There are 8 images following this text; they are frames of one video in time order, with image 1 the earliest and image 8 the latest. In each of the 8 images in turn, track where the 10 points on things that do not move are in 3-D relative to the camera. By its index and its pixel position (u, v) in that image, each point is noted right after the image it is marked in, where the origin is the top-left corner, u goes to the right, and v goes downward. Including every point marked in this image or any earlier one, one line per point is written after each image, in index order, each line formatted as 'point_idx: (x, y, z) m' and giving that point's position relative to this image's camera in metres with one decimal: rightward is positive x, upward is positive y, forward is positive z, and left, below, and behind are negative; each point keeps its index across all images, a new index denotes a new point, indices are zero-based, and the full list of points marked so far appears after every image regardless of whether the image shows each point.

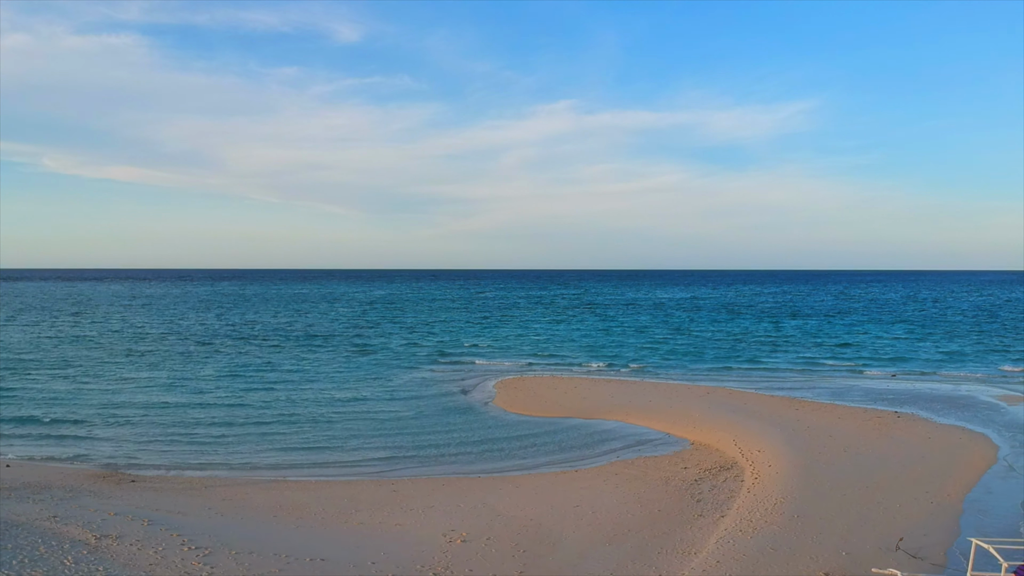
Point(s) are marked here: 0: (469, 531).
0: (-1.1, -6.0, +16.0) m
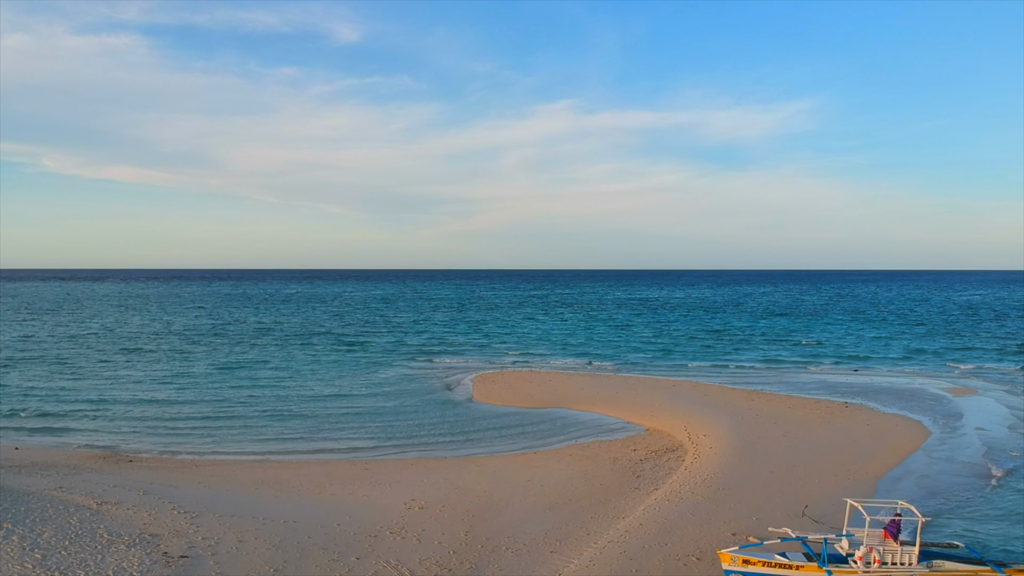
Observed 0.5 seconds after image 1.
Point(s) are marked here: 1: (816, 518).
0: (-2.4, -6.0, +18.2) m
1: (+8.2, -6.2, +17.3) m
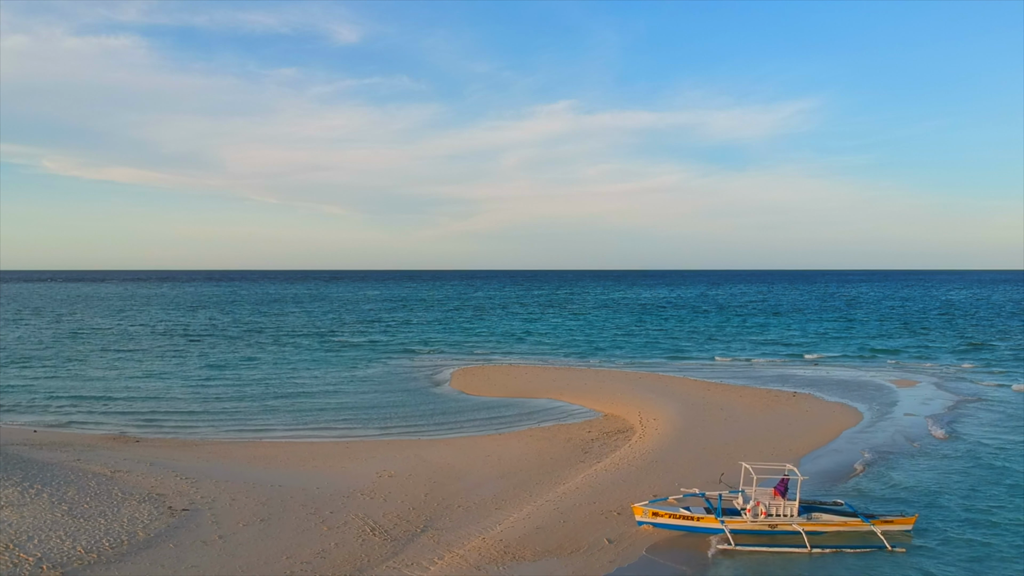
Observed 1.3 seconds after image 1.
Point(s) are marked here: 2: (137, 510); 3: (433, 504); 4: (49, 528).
0: (-3.8, -5.9, +20.9) m
1: (+6.8, -6.1, +20.1) m
2: (-9.6, -5.6, +16.5) m
3: (-2.2, -6.0, +17.9) m
4: (-10.8, -5.6, +15.2) m
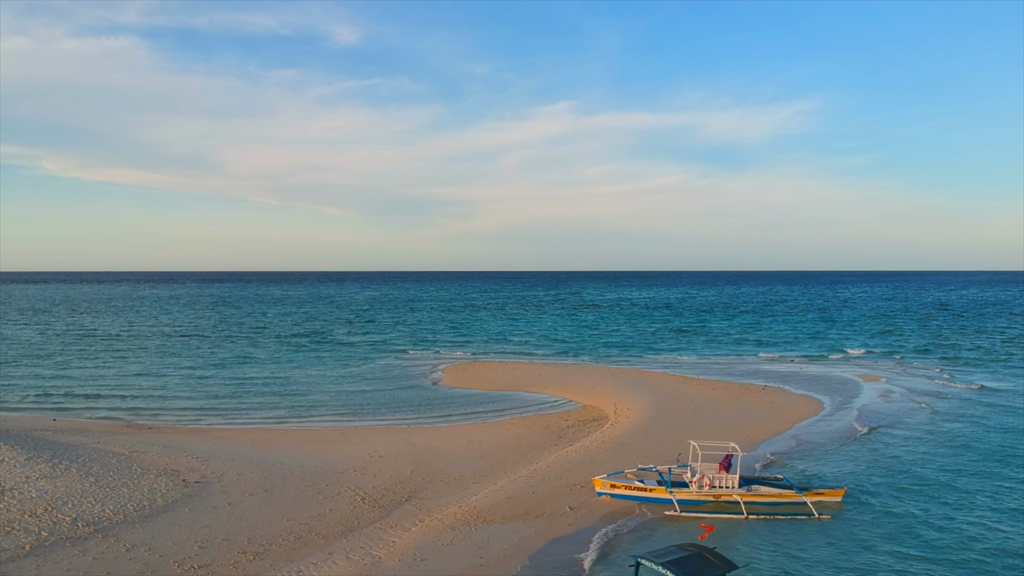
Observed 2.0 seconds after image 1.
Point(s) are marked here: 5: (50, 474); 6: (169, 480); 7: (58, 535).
0: (-4.5, -5.9, +23.1) m
1: (+6.0, -6.0, +22.3) m
2: (-10.3, -5.6, +18.7) m
3: (-3.0, -5.9, +20.1) m
4: (-11.5, -5.5, +17.3) m
5: (-13.3, -5.3, +18.7) m
6: (-10.0, -5.6, +19.0) m
7: (-10.4, -5.7, +14.9) m
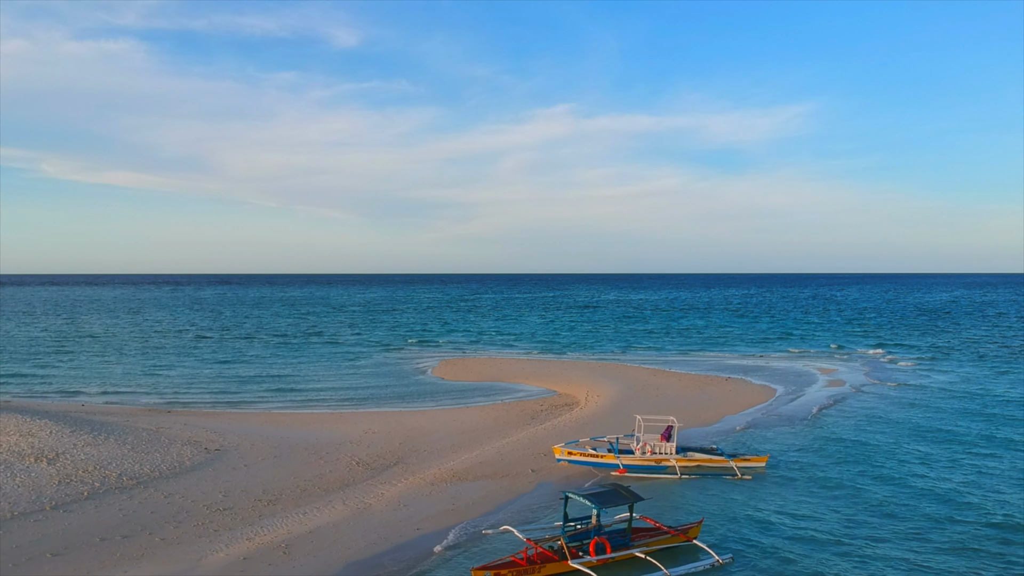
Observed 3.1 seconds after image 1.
0: (-5.5, -5.8, +26.5) m
1: (+5.1, -6.0, +25.7) m
2: (-11.3, -5.5, +22.1) m
3: (-3.9, -5.8, +23.5) m
4: (-12.5, -5.4, +20.7) m
5: (-14.3, -5.3, +22.1) m
6: (-11.0, -5.5, +22.3) m
7: (-11.4, -5.6, +18.2) m
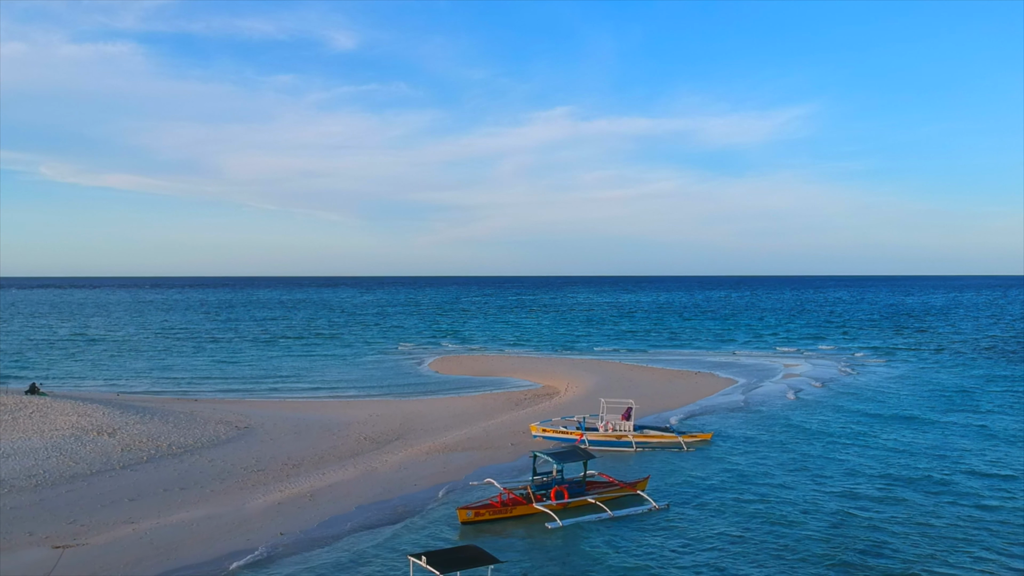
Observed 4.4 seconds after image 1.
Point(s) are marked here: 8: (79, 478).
0: (-6.2, -5.9, +30.5) m
1: (+4.4, -6.1, +29.7) m
2: (-12.0, -5.6, +26.1) m
3: (-4.6, -6.0, +27.5) m
4: (-13.2, -5.5, +24.7) m
5: (-15.0, -5.4, +26.1) m
6: (-11.7, -5.6, +26.3) m
7: (-12.1, -5.7, +22.2) m
8: (-13.1, -5.8, +19.6) m
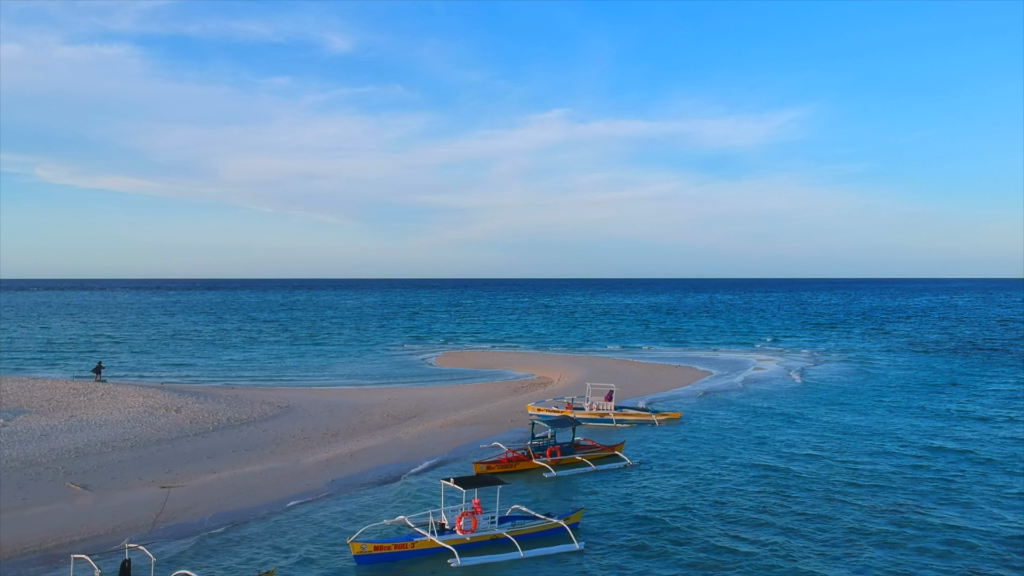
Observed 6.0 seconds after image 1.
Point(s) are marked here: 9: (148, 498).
0: (-6.2, -6.0, +35.2) m
1: (+4.3, -6.2, +34.5) m
2: (-12.0, -5.7, +30.8) m
3: (-4.6, -6.0, +32.3) m
4: (-13.2, -5.6, +29.4) m
5: (-15.0, -5.4, +30.8) m
6: (-11.7, -5.7, +31.0) m
7: (-12.1, -5.7, +26.9) m
8: (-13.1, -5.8, +24.3) m
9: (-11.0, -6.4, +19.7) m
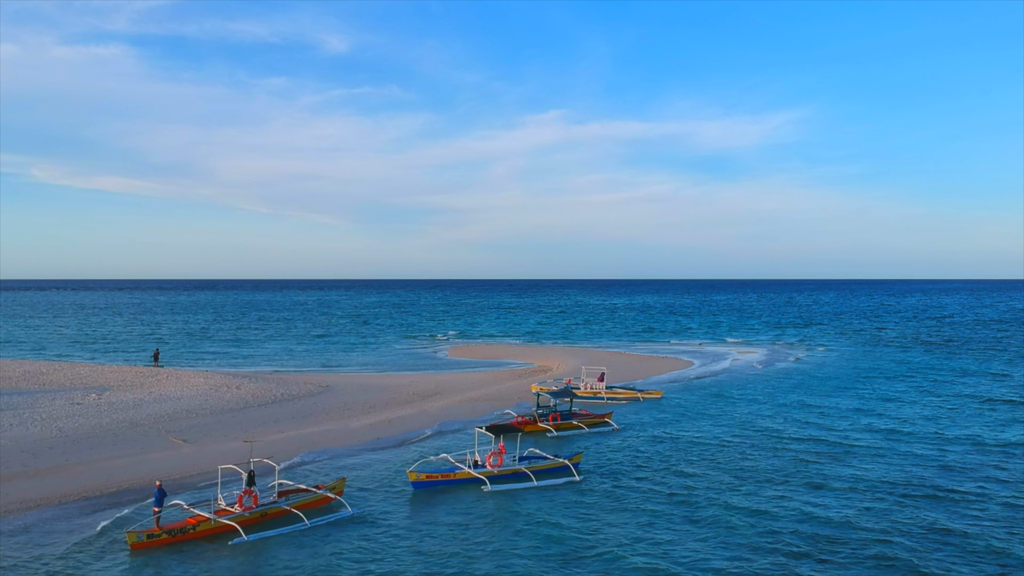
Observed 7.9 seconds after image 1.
0: (-5.9, -5.8, +40.5) m
1: (+4.7, -6.0, +39.8) m
2: (-11.6, -5.5, +36.0) m
3: (-4.3, -5.8, +37.5) m
4: (-12.8, -5.4, +34.6) m
5: (-14.6, -5.2, +36.0) m
6: (-11.3, -5.5, +36.3) m
7: (-11.7, -5.5, +32.2) m
8: (-12.7, -5.6, +29.5) m
9: (-10.6, -6.2, +24.9) m
